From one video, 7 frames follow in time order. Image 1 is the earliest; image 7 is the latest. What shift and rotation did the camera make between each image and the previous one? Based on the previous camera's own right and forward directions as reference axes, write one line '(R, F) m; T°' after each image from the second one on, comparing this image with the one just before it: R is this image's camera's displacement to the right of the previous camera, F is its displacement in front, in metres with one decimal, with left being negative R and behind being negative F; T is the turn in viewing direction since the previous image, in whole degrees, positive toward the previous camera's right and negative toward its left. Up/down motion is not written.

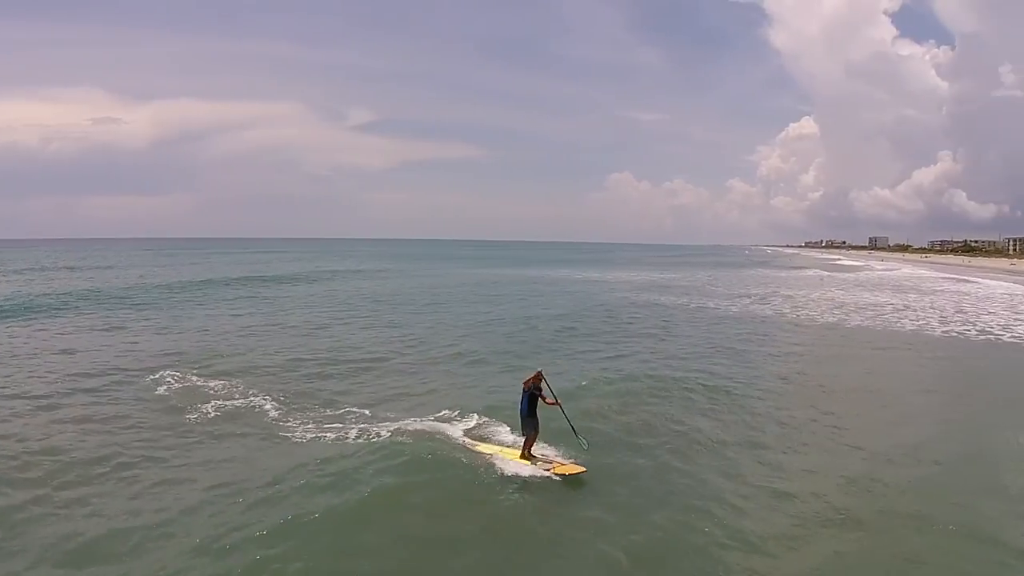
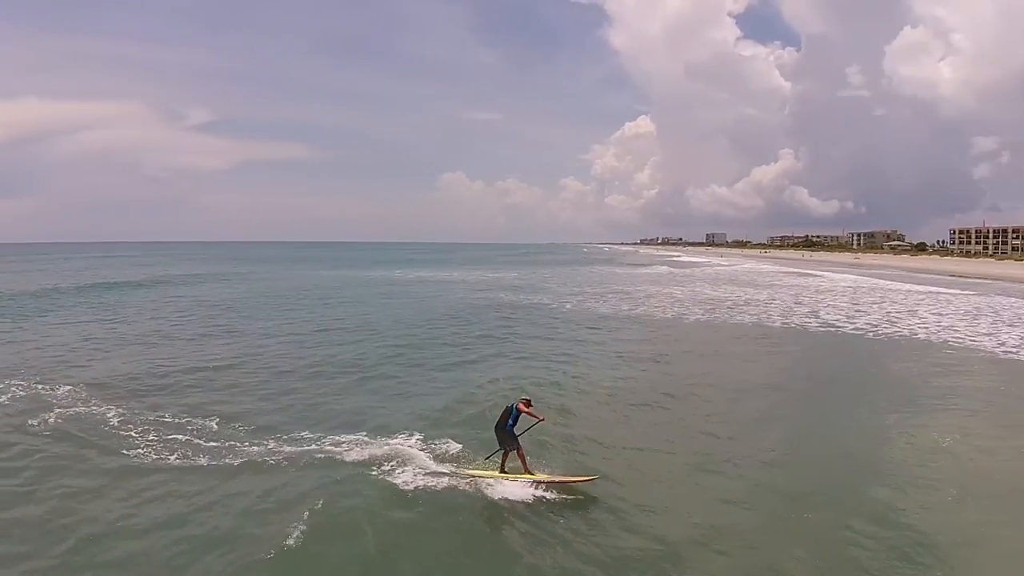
(+0.4, -3.8) m; +14°
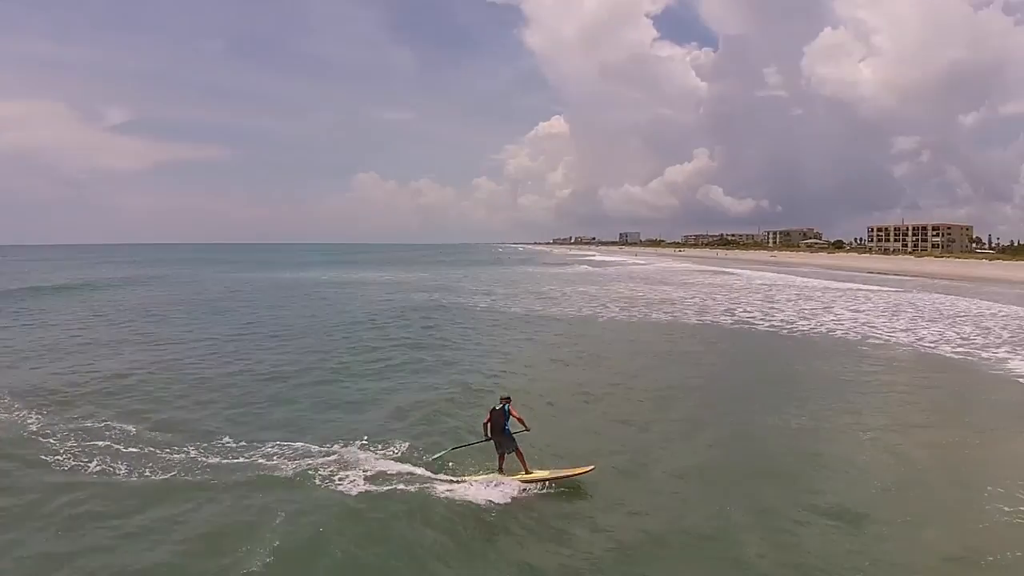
(-0.1, +0.6) m; +8°
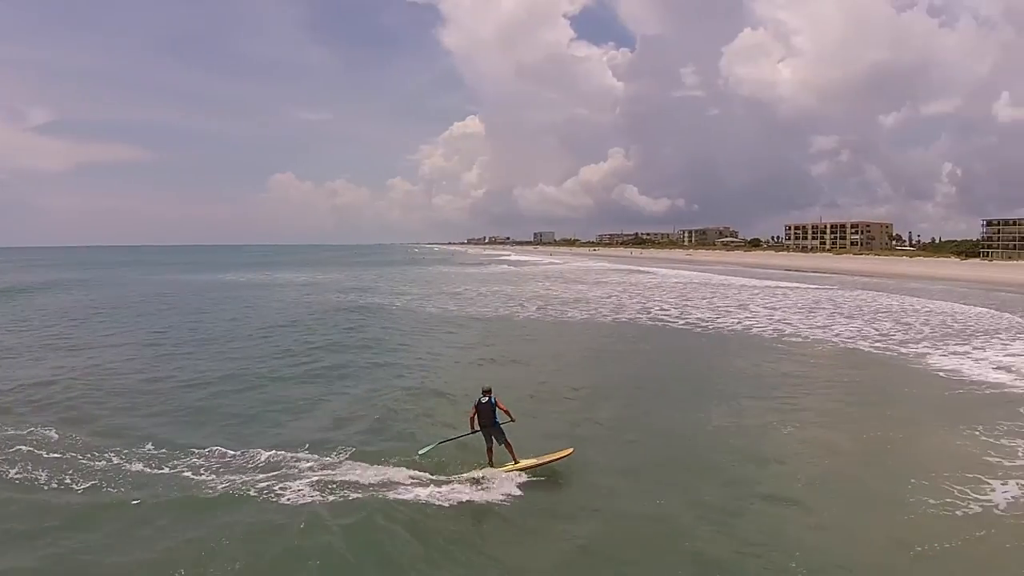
(-0.1, +0.4) m; +8°
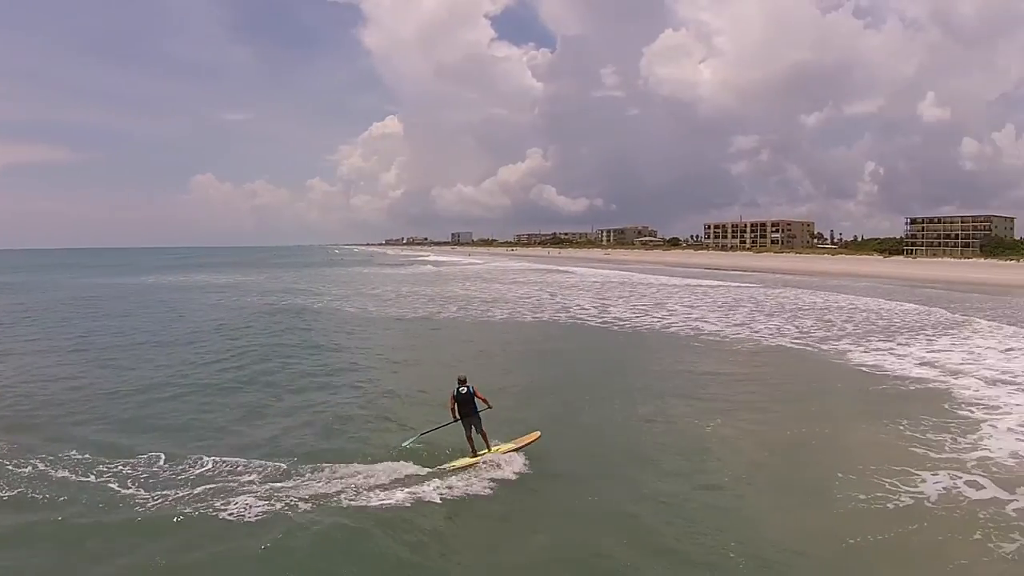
(0.0, +0.3) m; +7°
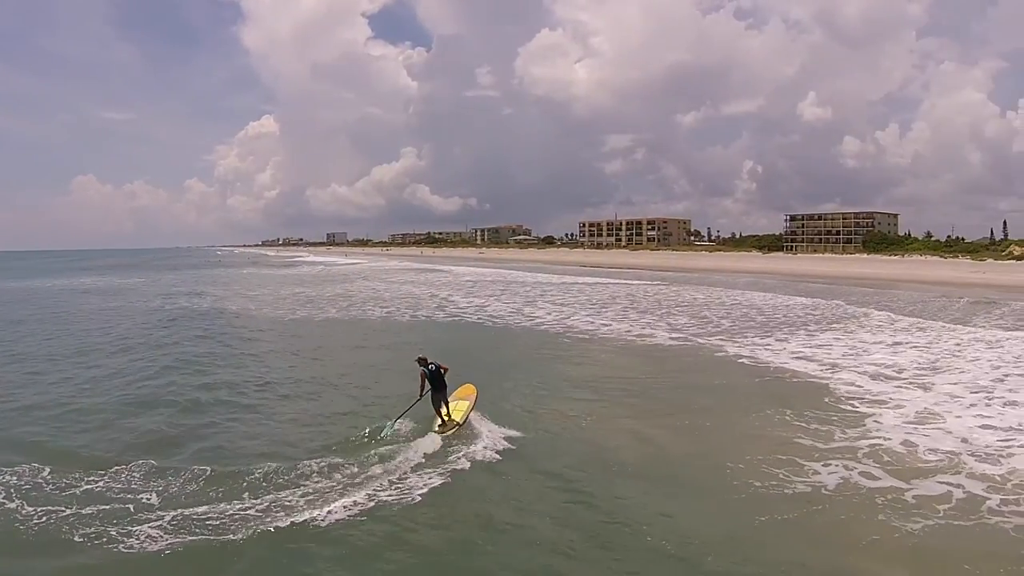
(-0.1, +0.3) m; +11°
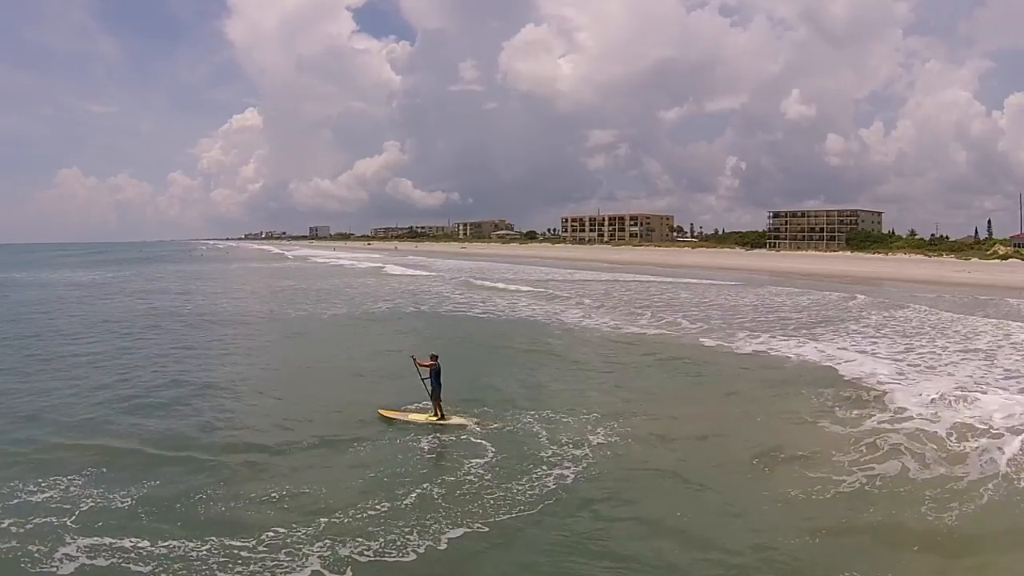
(0.0, 0.0) m; +2°
